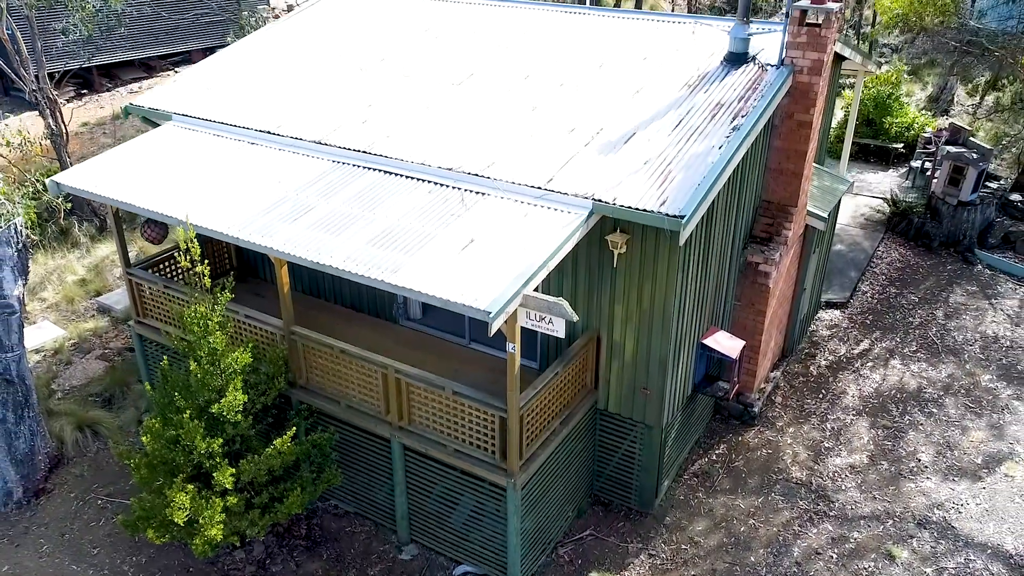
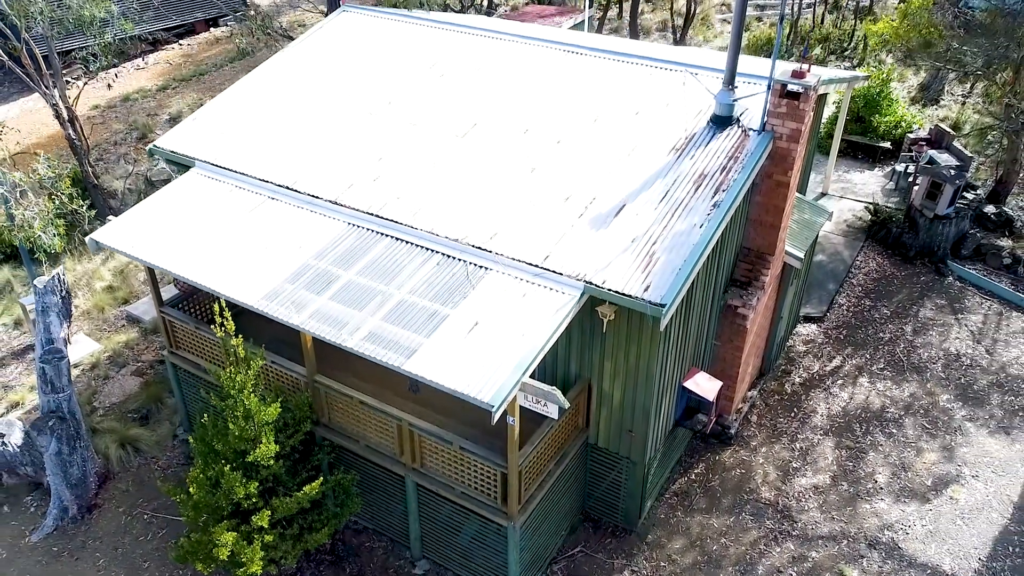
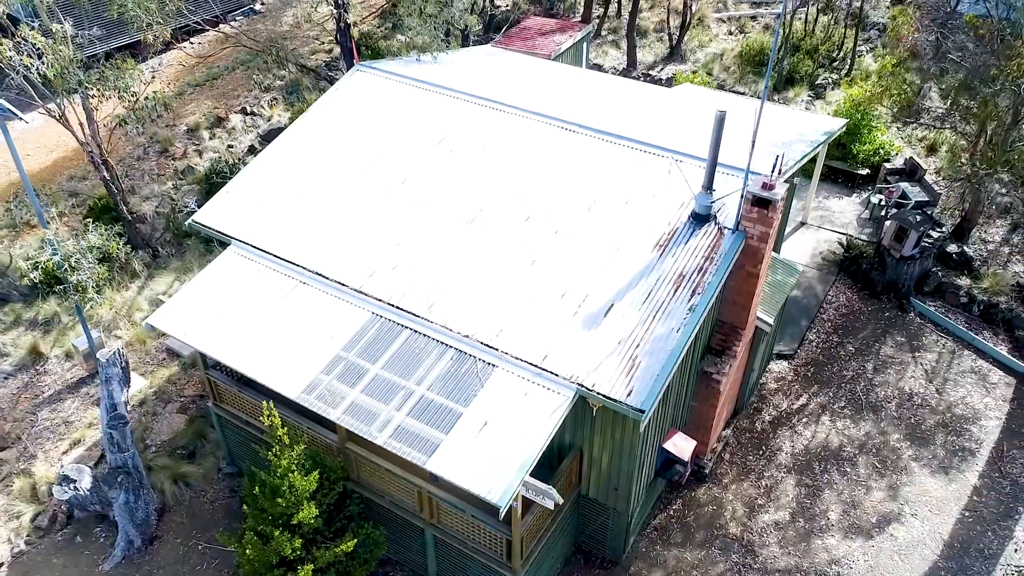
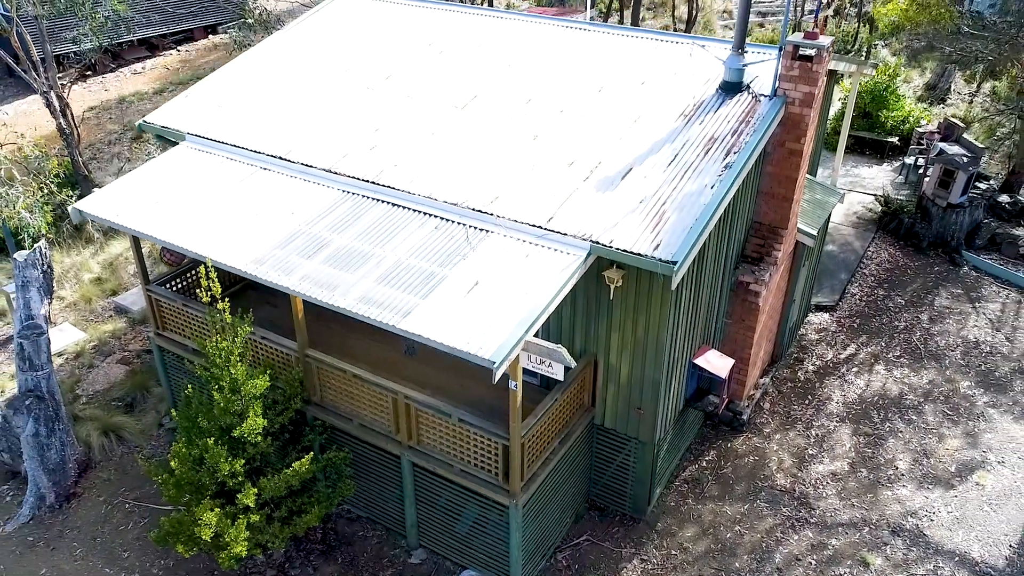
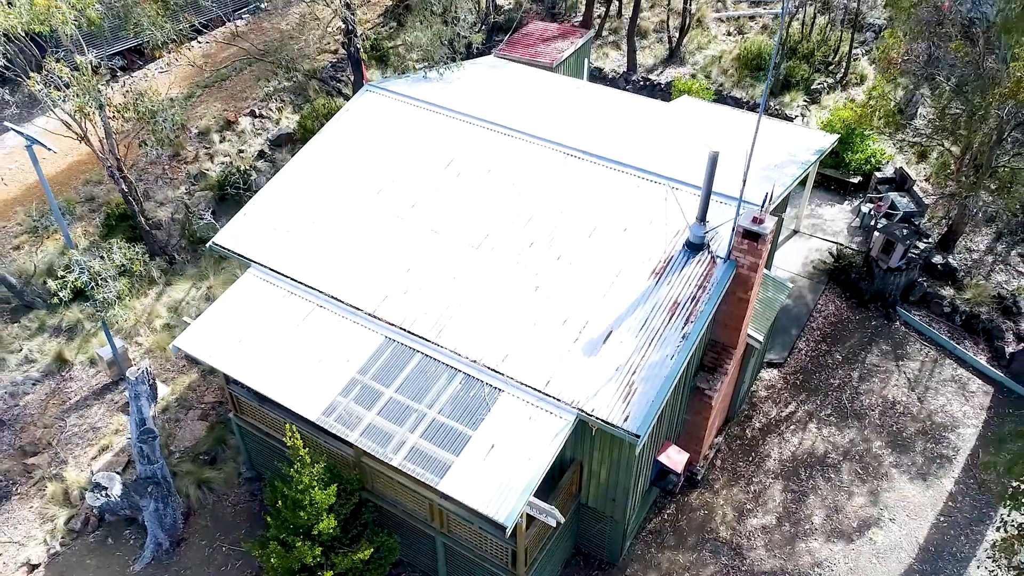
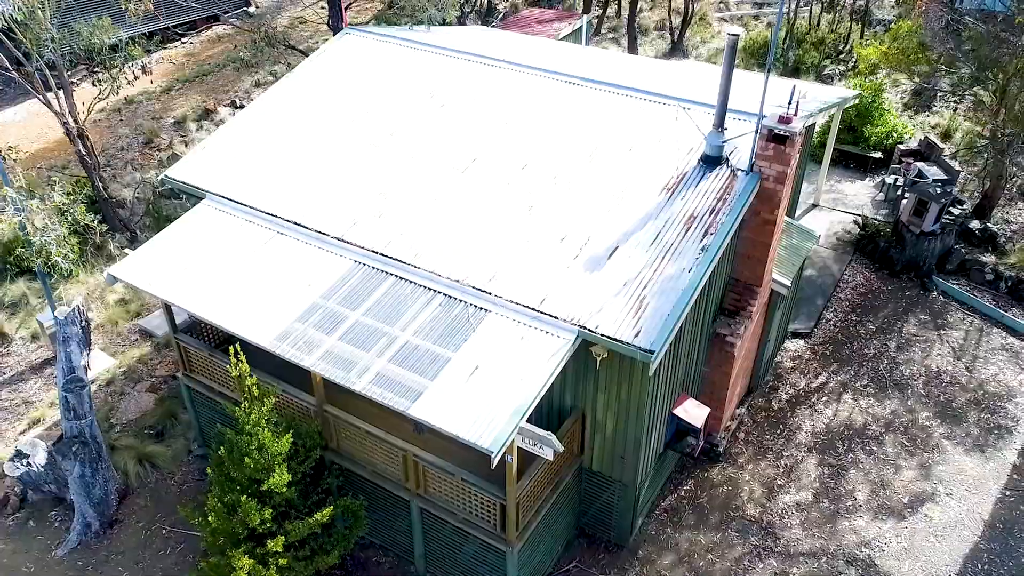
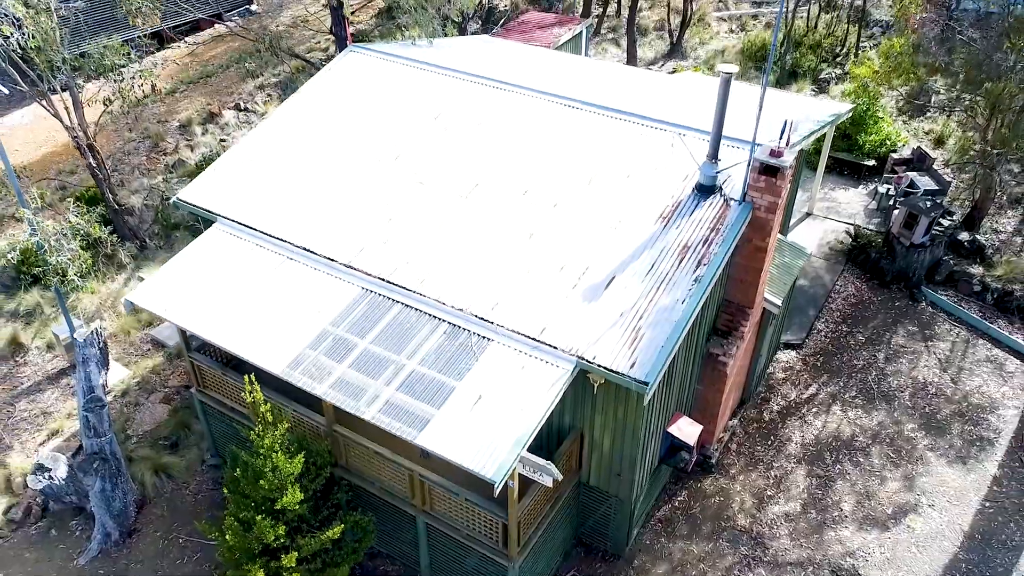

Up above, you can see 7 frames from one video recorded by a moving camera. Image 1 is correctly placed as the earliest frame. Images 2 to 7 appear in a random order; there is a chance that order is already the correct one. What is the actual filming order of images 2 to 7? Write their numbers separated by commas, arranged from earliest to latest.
4, 2, 6, 7, 3, 5
